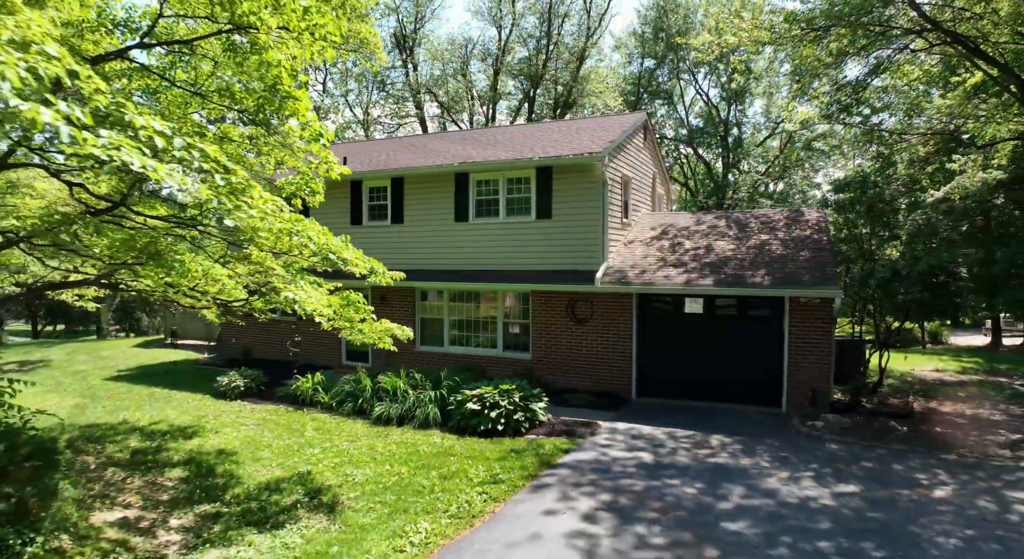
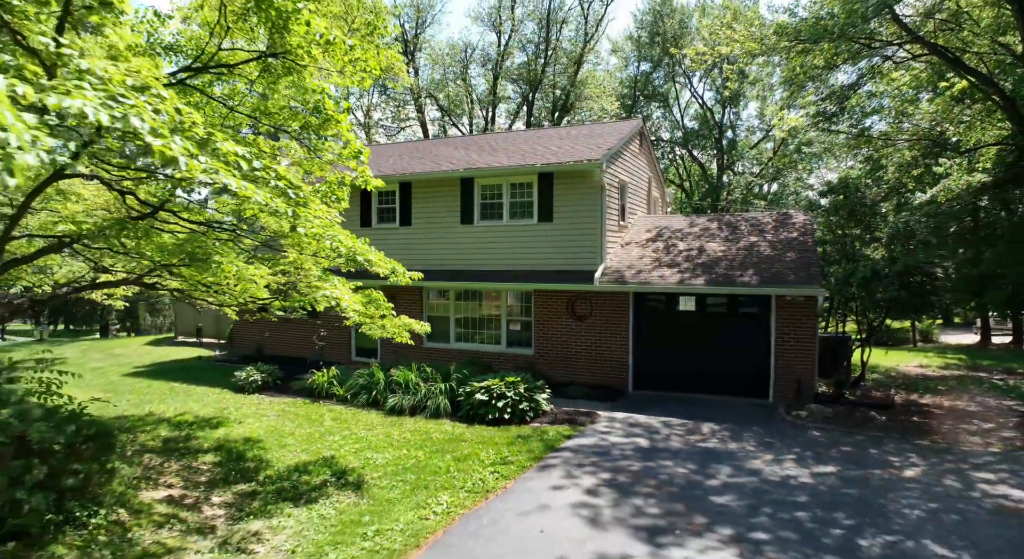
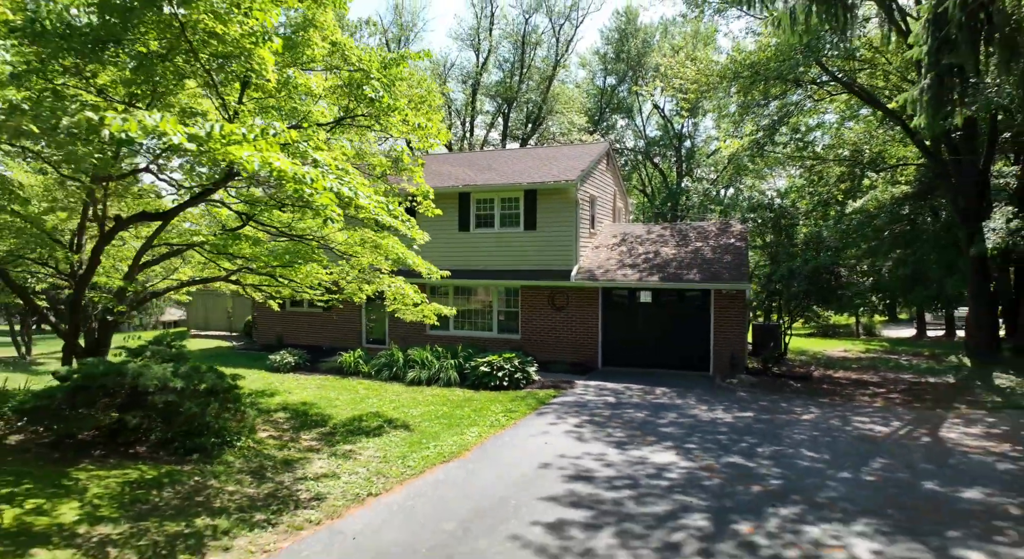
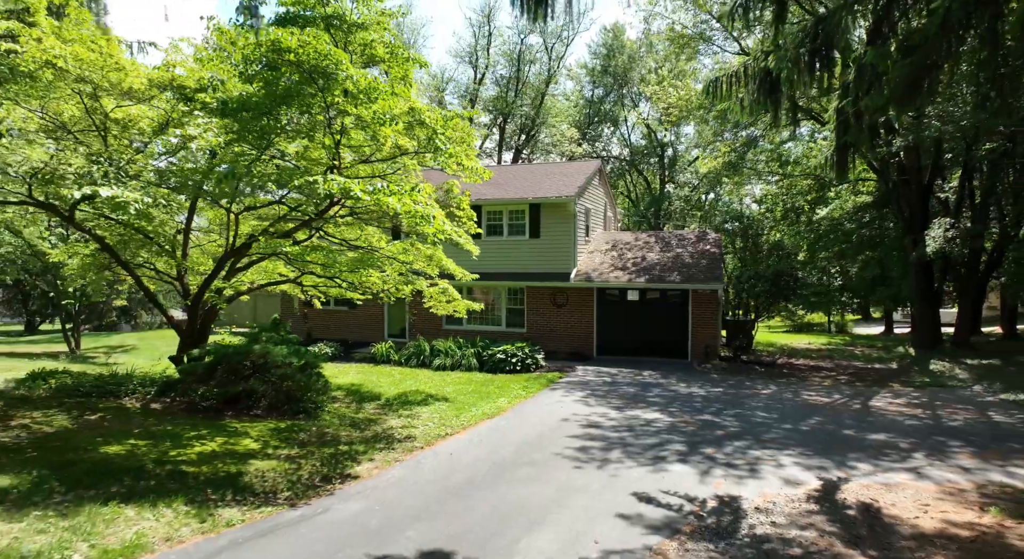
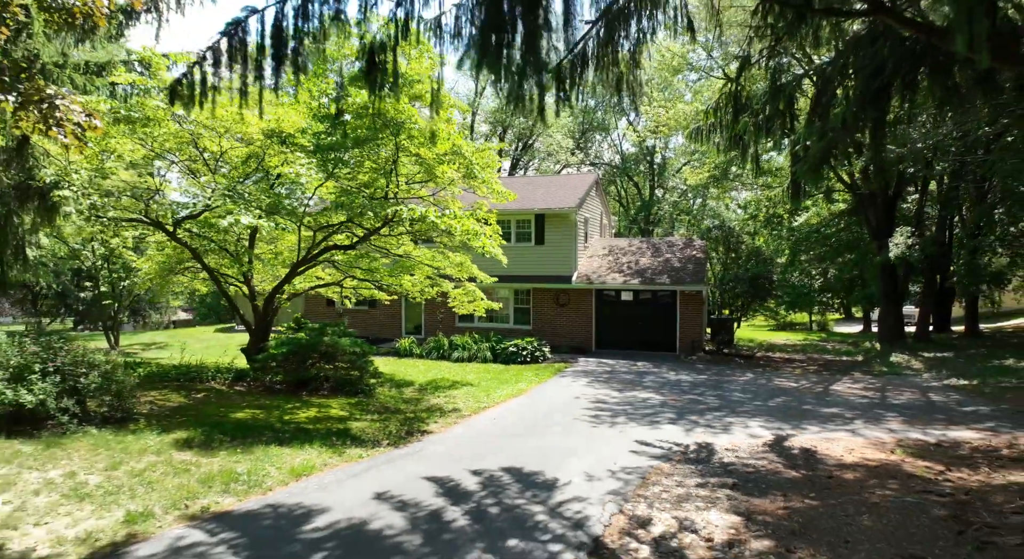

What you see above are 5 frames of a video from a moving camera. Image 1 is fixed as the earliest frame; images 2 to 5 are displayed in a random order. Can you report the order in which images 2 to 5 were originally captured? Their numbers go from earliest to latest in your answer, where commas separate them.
2, 3, 4, 5
